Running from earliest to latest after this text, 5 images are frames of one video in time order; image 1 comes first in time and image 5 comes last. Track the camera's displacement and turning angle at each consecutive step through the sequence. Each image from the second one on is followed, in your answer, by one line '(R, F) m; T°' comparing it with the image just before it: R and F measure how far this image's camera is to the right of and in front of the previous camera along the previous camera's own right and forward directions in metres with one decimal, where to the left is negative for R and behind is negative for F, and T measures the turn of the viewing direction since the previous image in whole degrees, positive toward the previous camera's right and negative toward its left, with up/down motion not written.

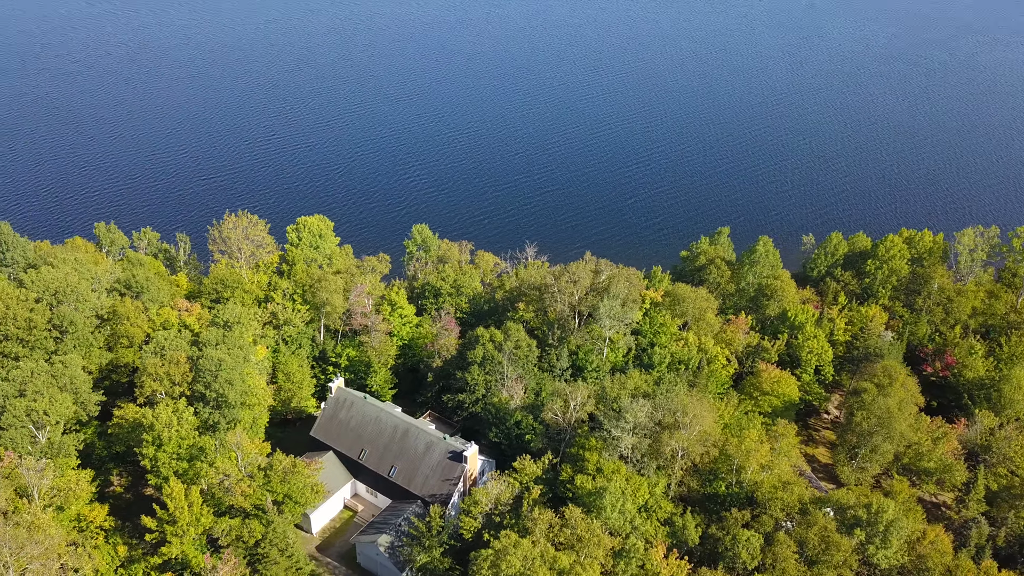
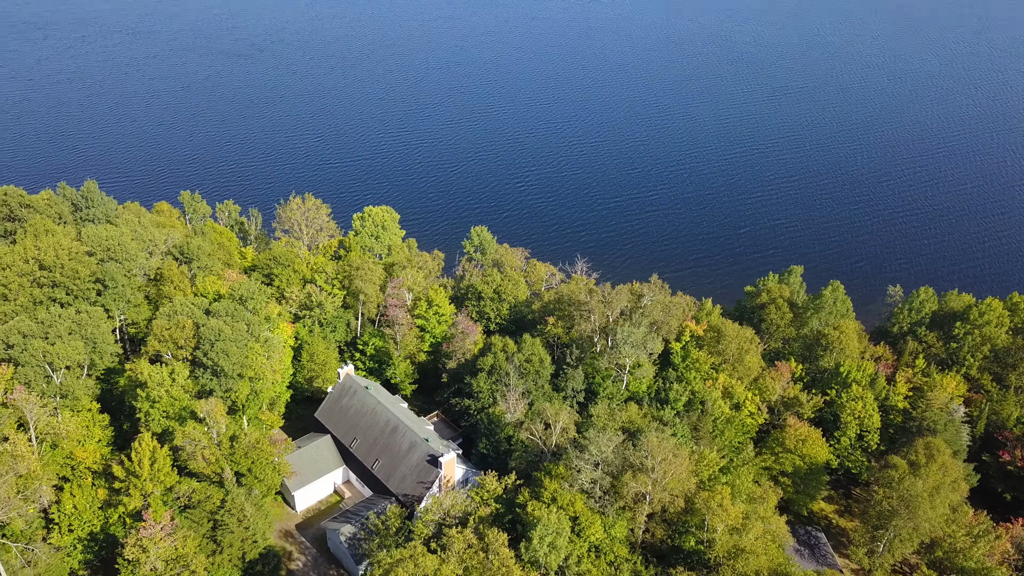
(+11.8, +2.7) m; -12°
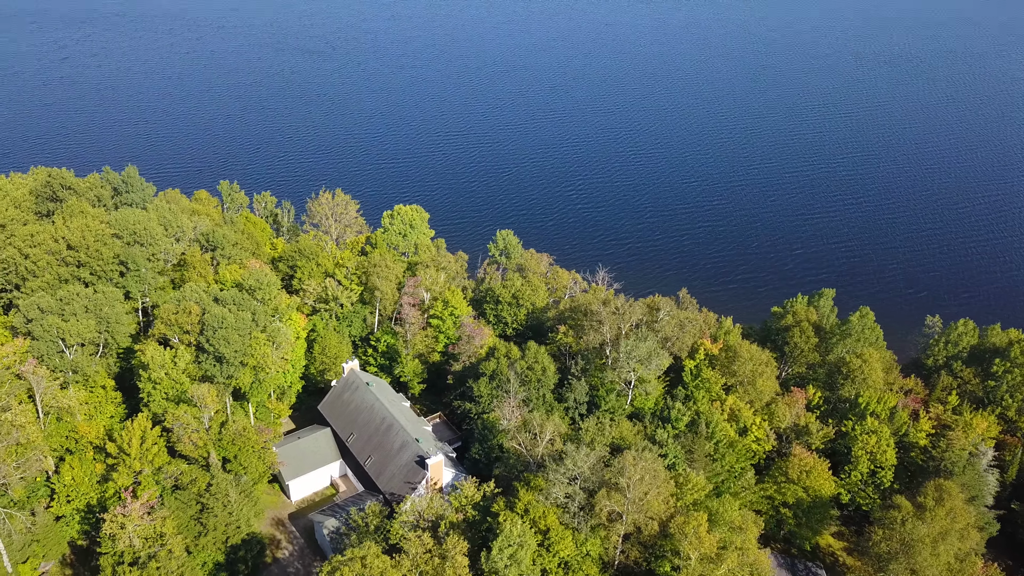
(+5.7, +0.9) m; -6°
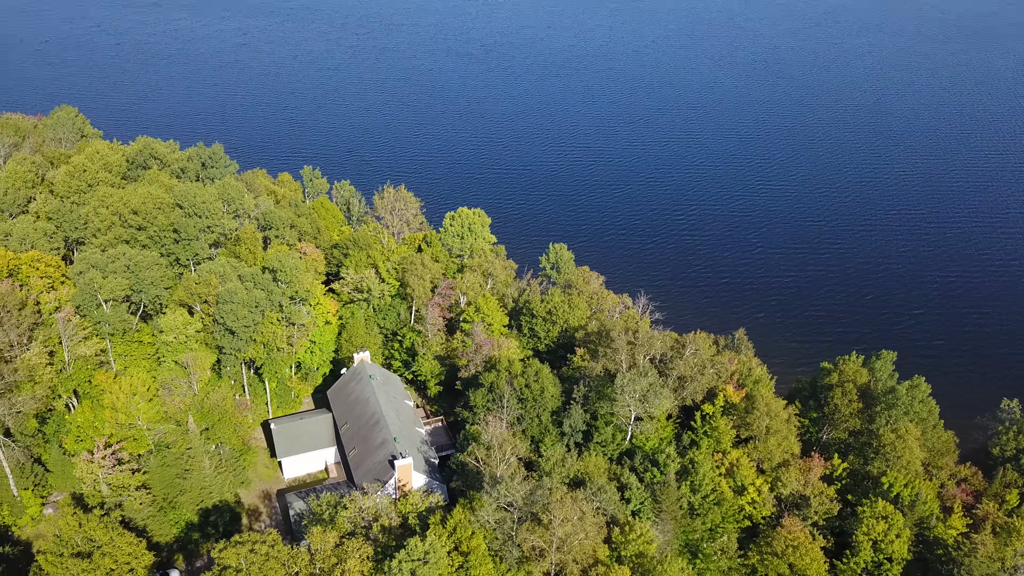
(+12.3, +2.8) m; -12°
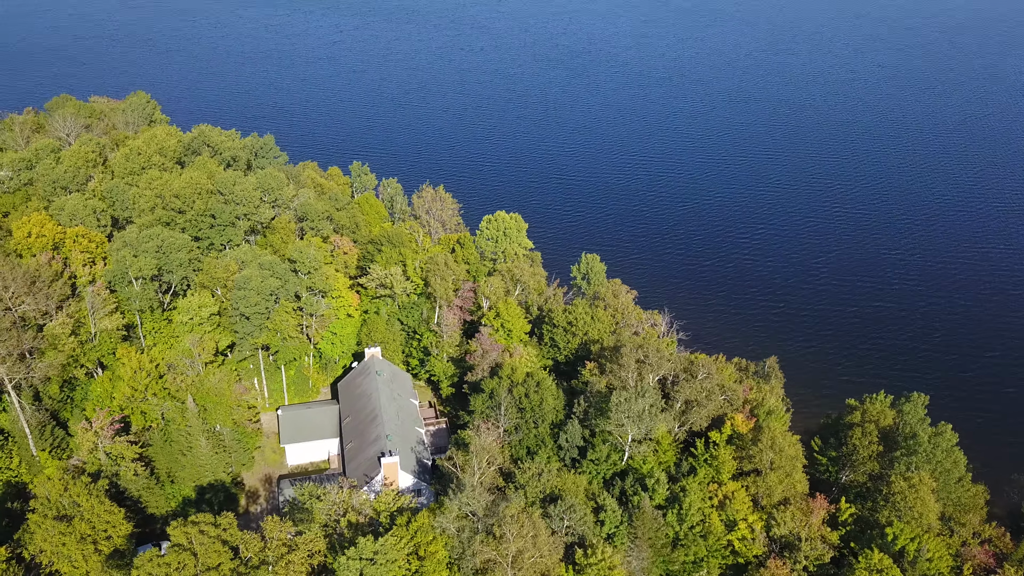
(+6.8, +1.2) m; -7°
